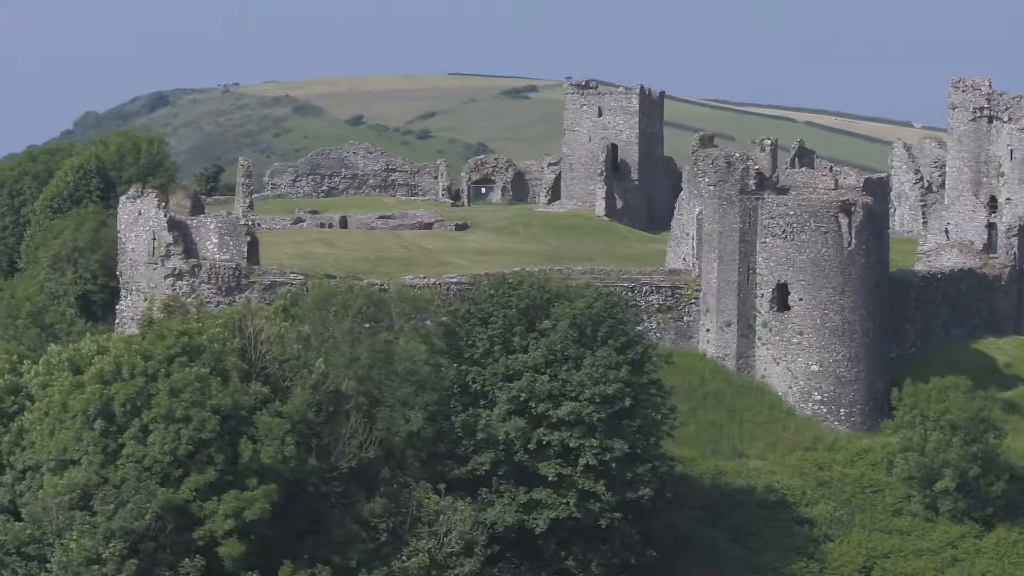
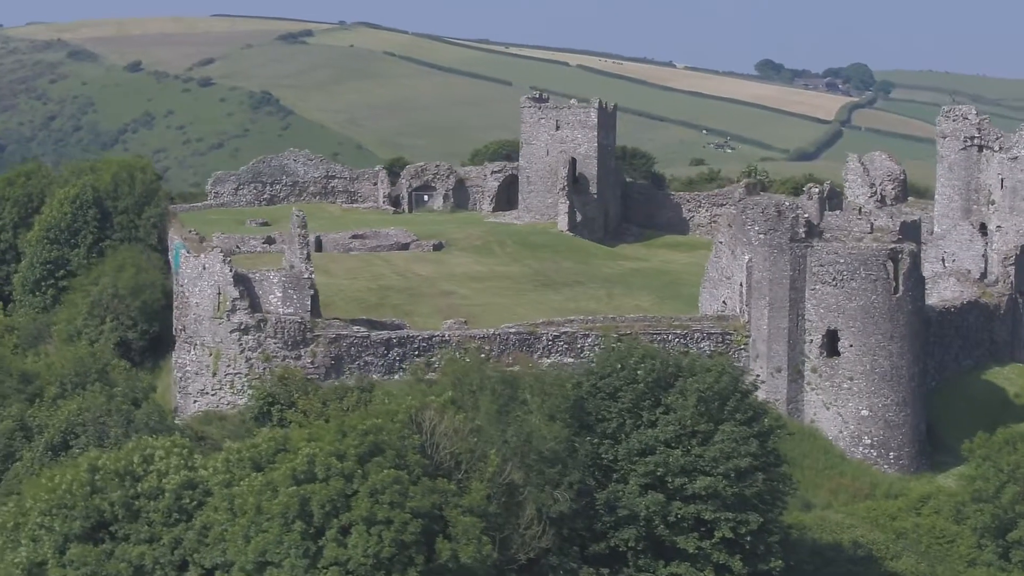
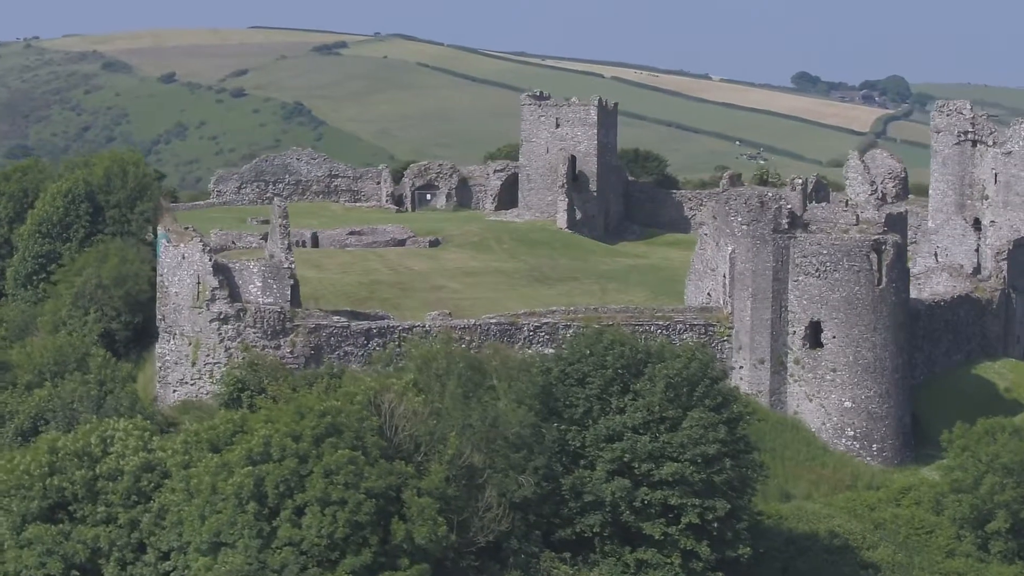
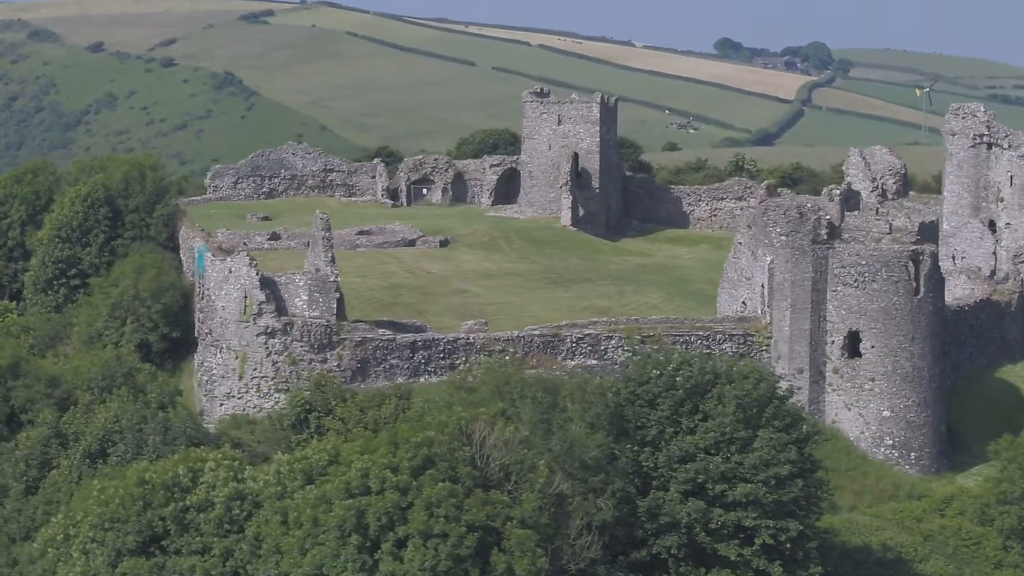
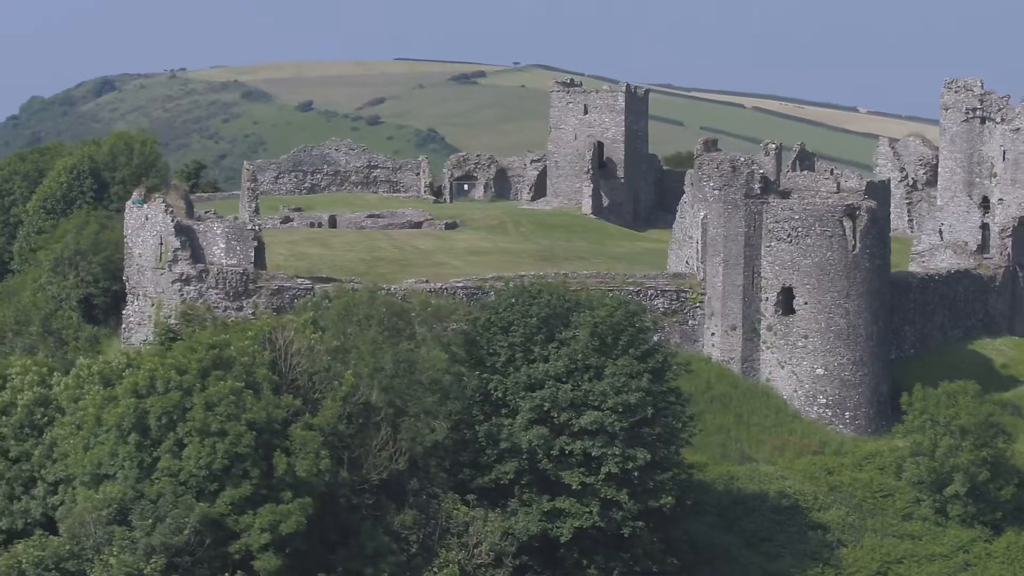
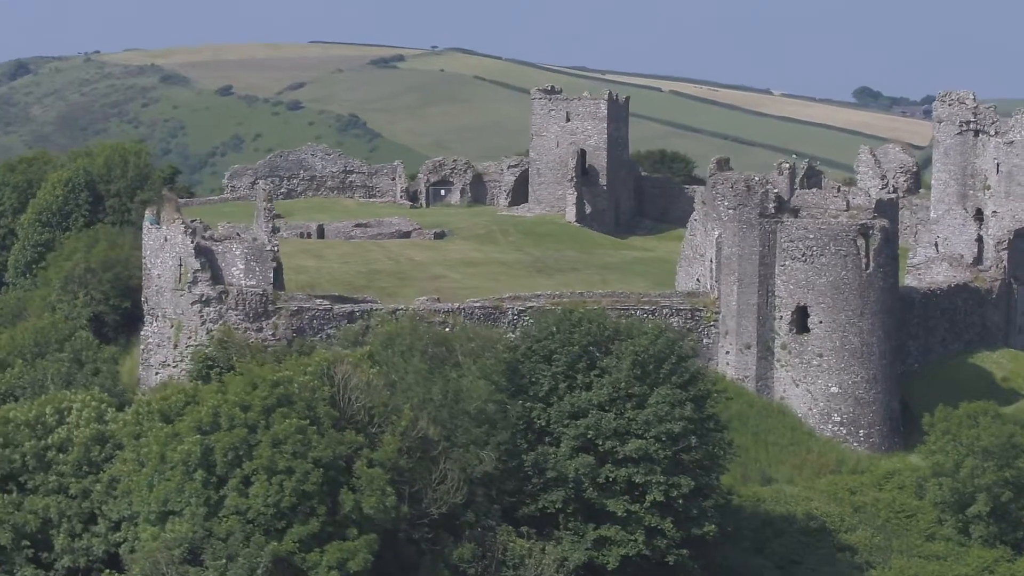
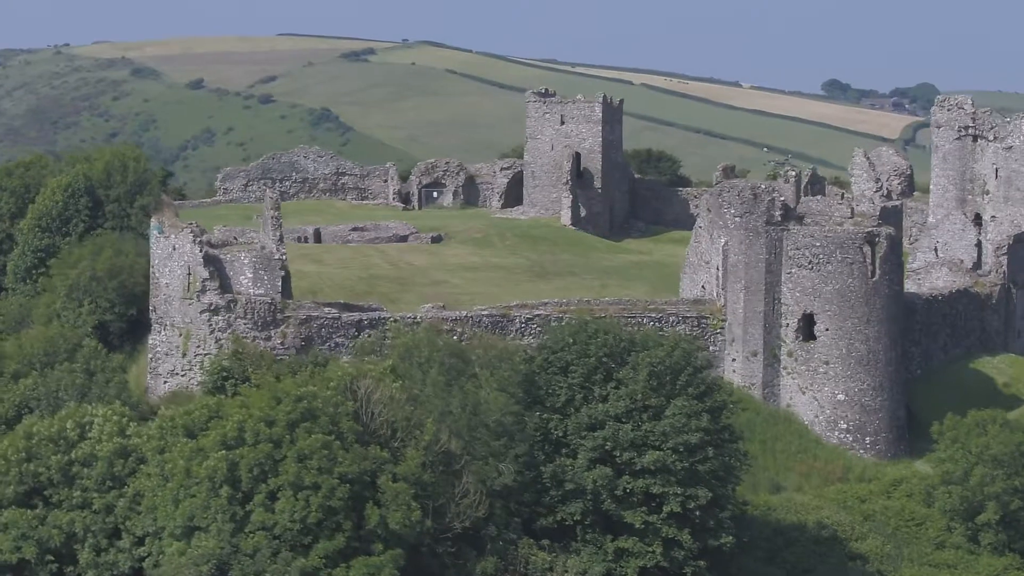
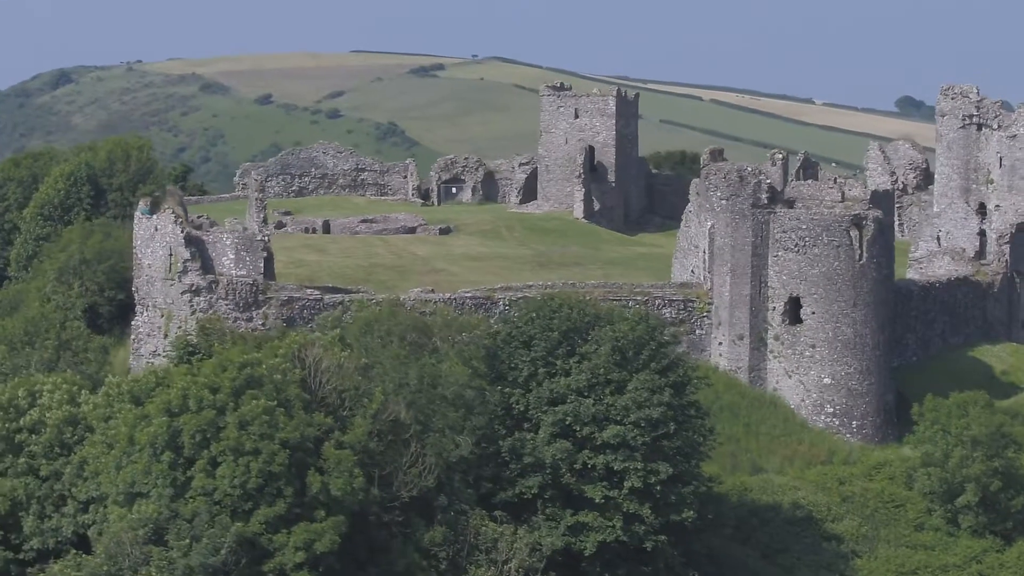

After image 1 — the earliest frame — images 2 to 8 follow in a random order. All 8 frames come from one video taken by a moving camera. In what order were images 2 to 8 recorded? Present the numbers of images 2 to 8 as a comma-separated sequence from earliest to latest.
5, 8, 6, 7, 3, 2, 4
